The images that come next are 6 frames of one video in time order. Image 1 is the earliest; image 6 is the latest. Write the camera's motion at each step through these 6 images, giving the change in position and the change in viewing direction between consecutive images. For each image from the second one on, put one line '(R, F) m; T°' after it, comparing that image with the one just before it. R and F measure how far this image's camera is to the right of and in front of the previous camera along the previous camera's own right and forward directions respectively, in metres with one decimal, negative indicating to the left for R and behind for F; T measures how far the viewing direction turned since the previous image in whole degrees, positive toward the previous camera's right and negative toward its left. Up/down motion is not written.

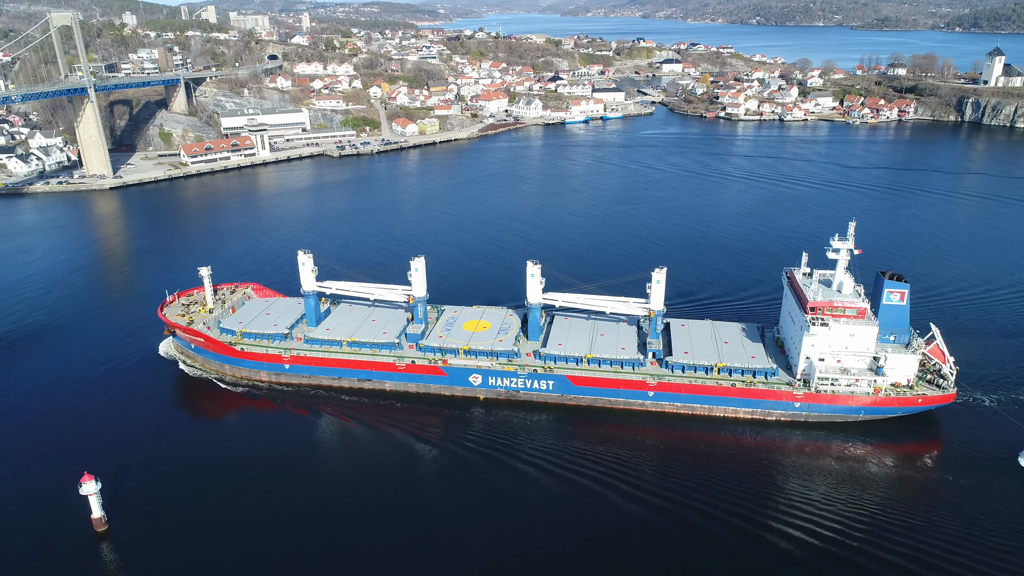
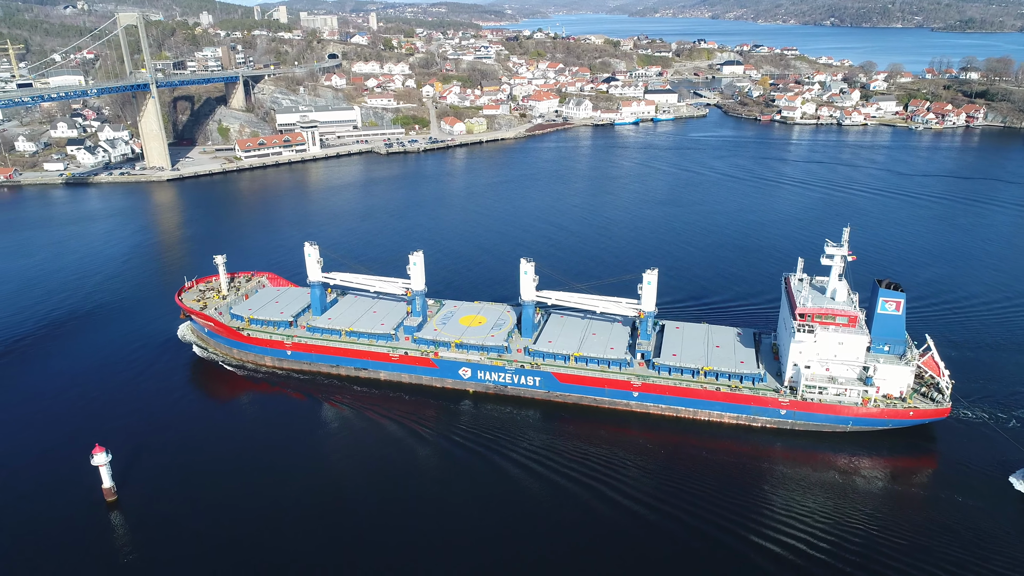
(+1.3, -0.1) m; -5°
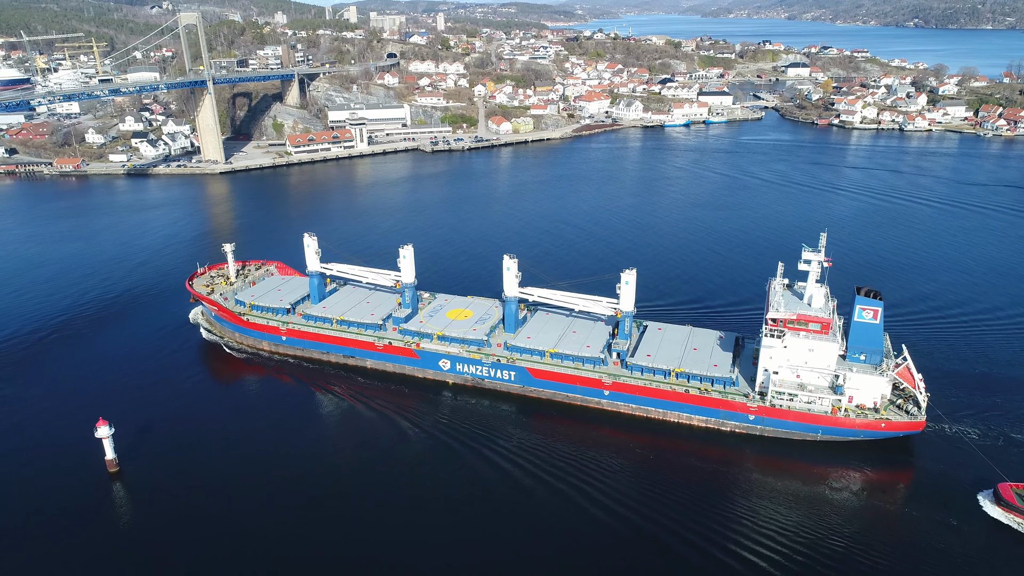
(+1.6, -0.2) m; -5°
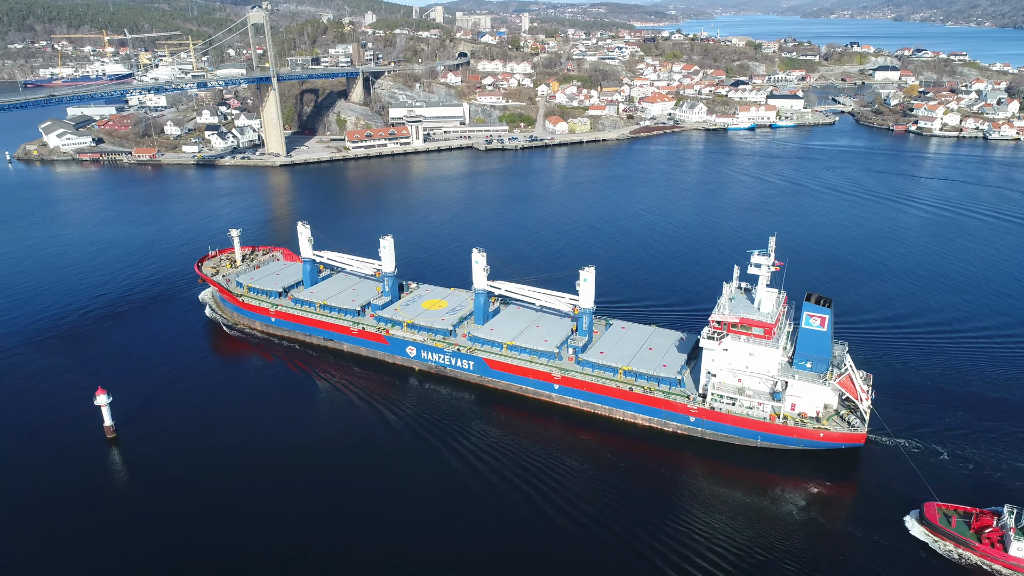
(+2.3, -0.2) m; -6°
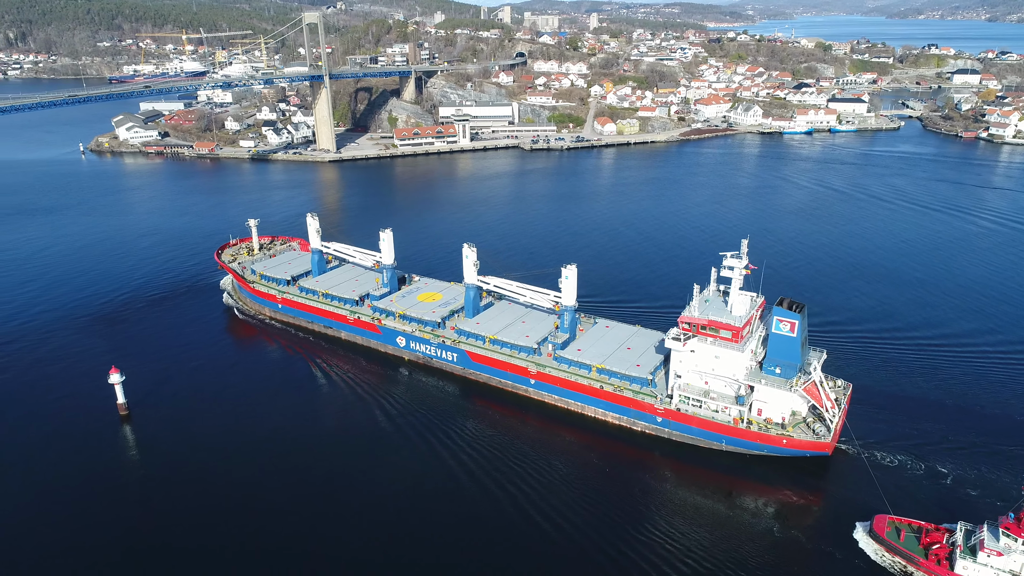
(+1.6, -0.2) m; -5°
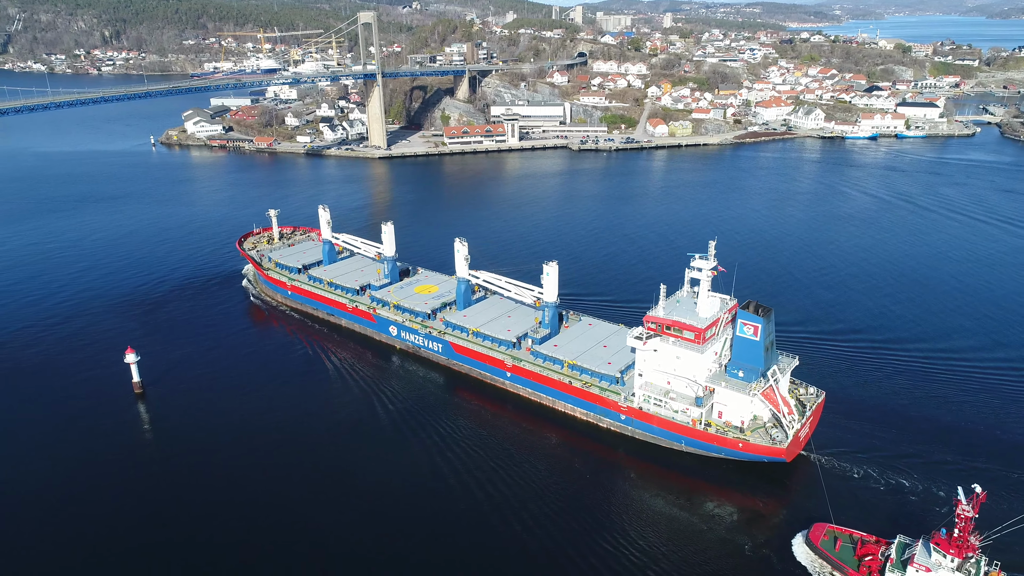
(+1.7, -0.3) m; -5°
